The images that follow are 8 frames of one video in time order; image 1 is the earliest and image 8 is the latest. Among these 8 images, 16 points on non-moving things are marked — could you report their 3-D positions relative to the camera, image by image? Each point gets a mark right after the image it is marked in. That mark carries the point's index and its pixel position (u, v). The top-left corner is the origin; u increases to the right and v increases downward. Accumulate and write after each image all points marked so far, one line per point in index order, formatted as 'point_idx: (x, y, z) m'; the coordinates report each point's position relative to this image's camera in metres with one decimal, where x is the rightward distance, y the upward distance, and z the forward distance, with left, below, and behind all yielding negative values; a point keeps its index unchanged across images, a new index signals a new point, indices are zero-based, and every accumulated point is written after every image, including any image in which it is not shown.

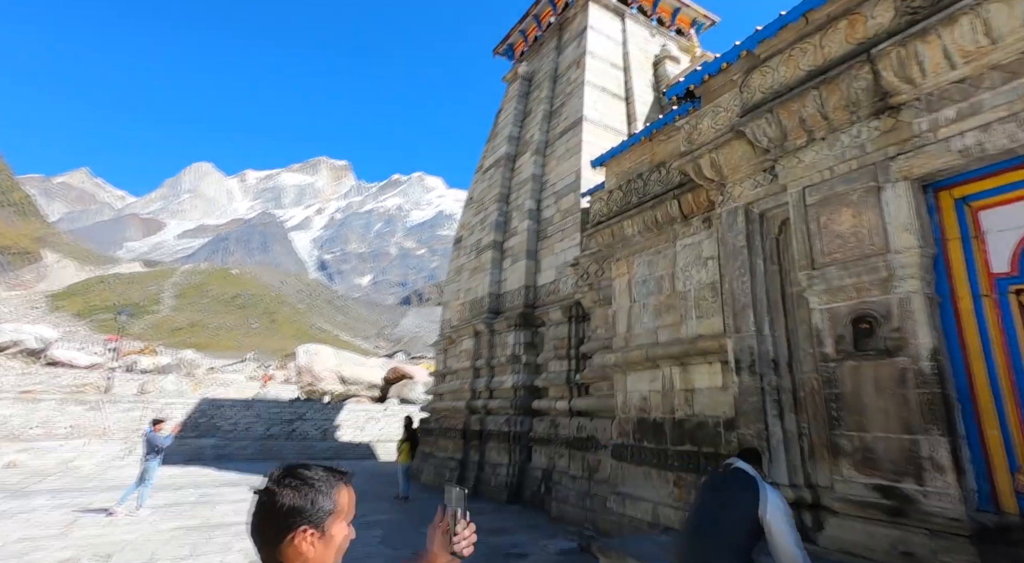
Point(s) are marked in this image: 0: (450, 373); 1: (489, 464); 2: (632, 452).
0: (-1.2, -1.9, +10.8) m
1: (-0.4, -2.9, +8.5) m
2: (+1.1, -1.6, +5.0) m
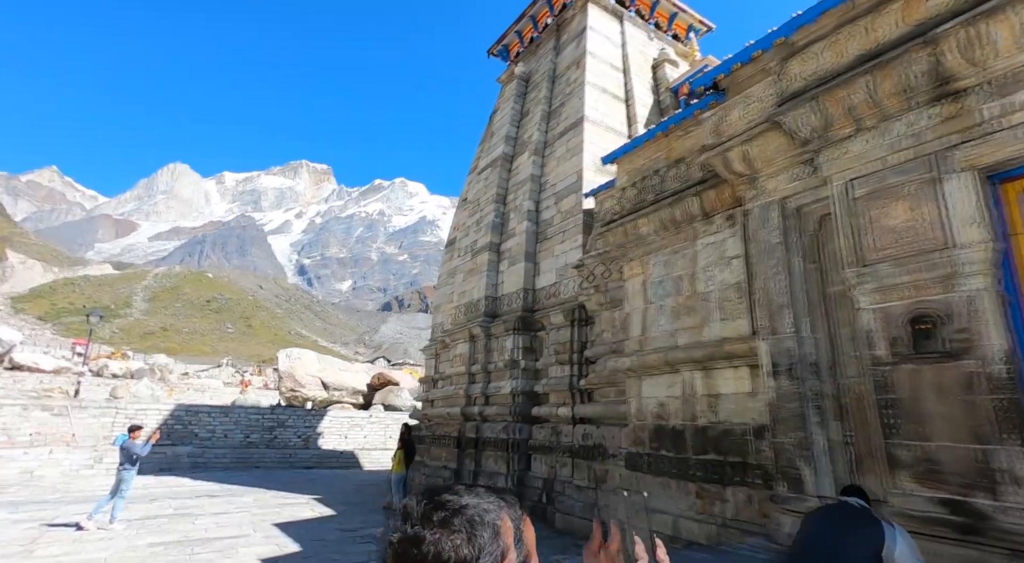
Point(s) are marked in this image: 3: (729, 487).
0: (-1.4, -1.9, +10.5) m
1: (-0.4, -3.0, +8.1) m
2: (+1.2, -1.6, +4.8) m
3: (+1.7, -1.6, +4.0) m
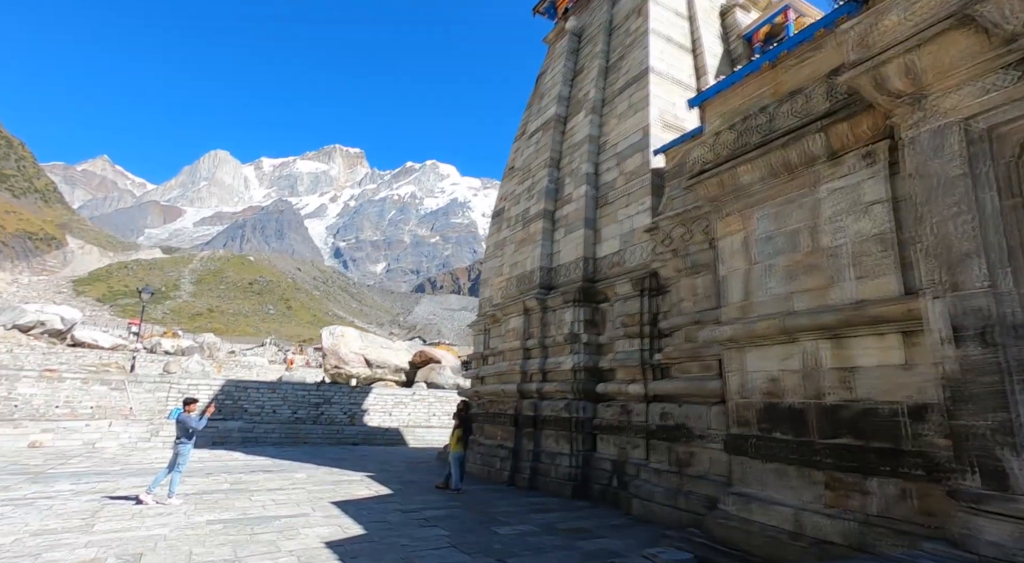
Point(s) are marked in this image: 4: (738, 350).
0: (-0.3, -1.4, +10.0) m
1: (+0.5, -2.5, +7.6) m
2: (+1.9, -1.3, +4.1) m
3: (+2.3, -1.3, +3.3) m
4: (+1.9, -0.6, +4.4) m
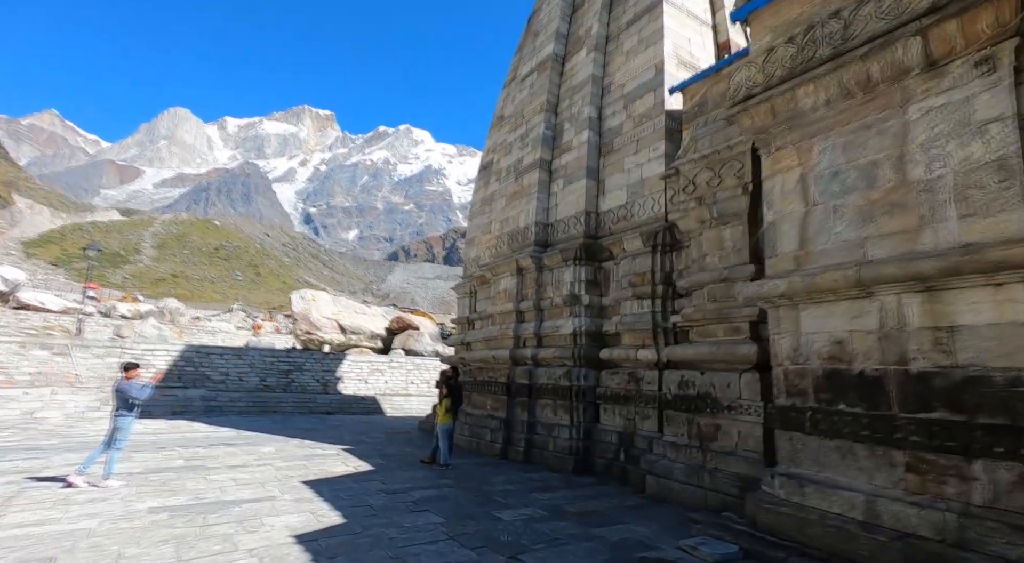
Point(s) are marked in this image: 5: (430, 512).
0: (-0.5, -0.6, +9.2) m
1: (+0.4, -1.9, +7.0) m
2: (+2.0, -0.9, +3.5) m
3: (+2.4, -0.9, +2.7) m
4: (+2.0, -0.2, +3.7) m
5: (-0.7, -1.9, +4.3) m
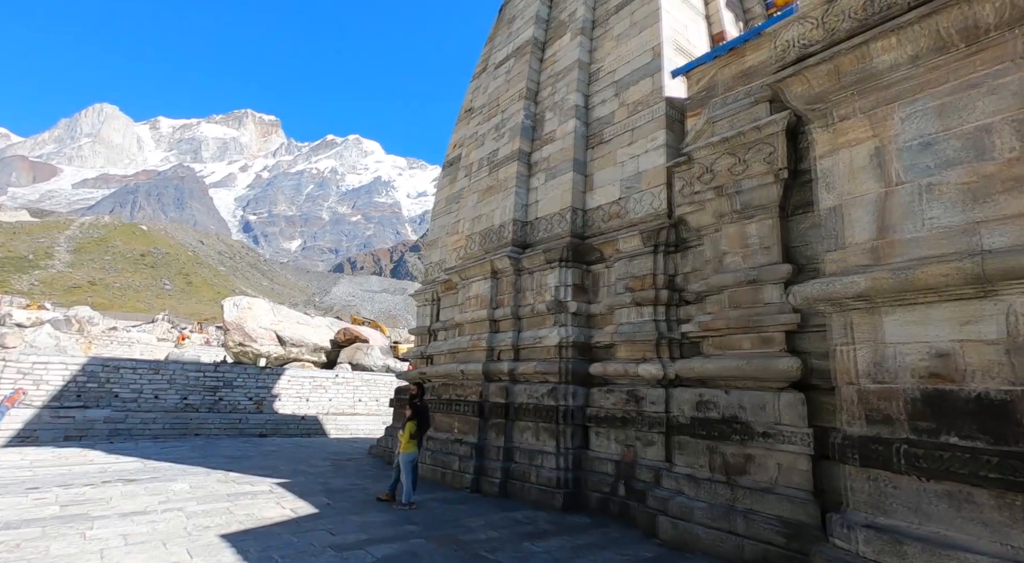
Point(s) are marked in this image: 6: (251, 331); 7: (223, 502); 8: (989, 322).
0: (-1.0, -0.7, +8.2) m
1: (+0.1, -2.0, +6.0) m
2: (+2.1, -0.9, +2.7) m
3: (+2.6, -0.9, +2.0) m
4: (+2.0, -0.2, +3.0) m
5: (-0.7, -1.8, +3.2) m
6: (-8.6, -1.6, +17.2) m
7: (-2.9, -2.2, +5.3) m
8: (+2.3, -0.2, +2.6) m
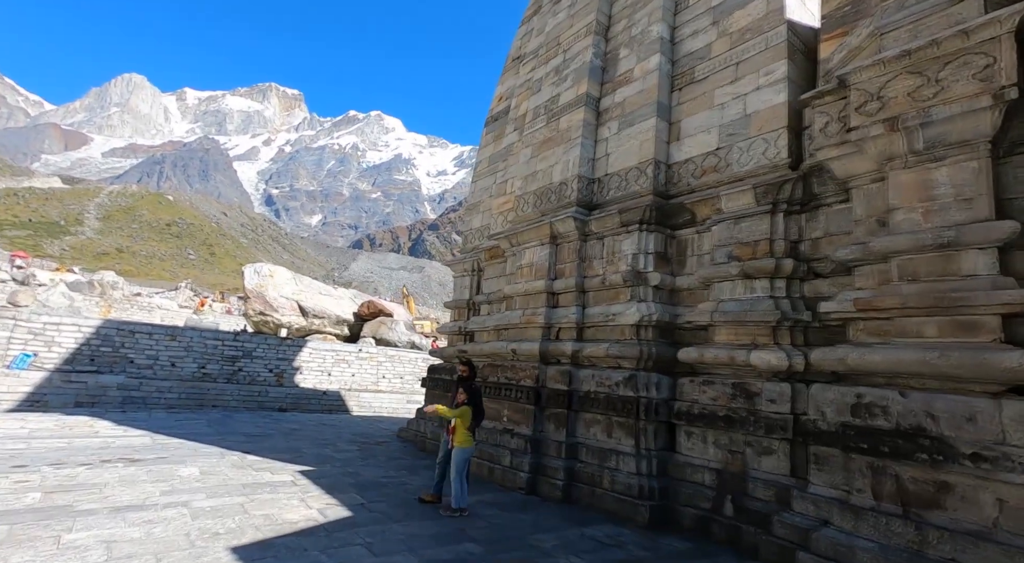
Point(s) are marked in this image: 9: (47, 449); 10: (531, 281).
0: (-0.3, -0.3, +7.1) m
1: (+0.7, -1.6, +5.0) m
2: (+2.6, -0.7, +1.6) m
3: (+3.1, -0.8, +0.9) m
4: (+2.6, 0.0, +1.9) m
5: (-0.2, -1.6, +2.2) m
6: (-7.5, -0.6, +16.5) m
7: (-2.3, -1.8, +4.4) m
8: (+2.9, -0.1, +1.4) m
9: (-5.2, -1.9, +5.9) m
10: (+0.2, 0.0, +6.3) m
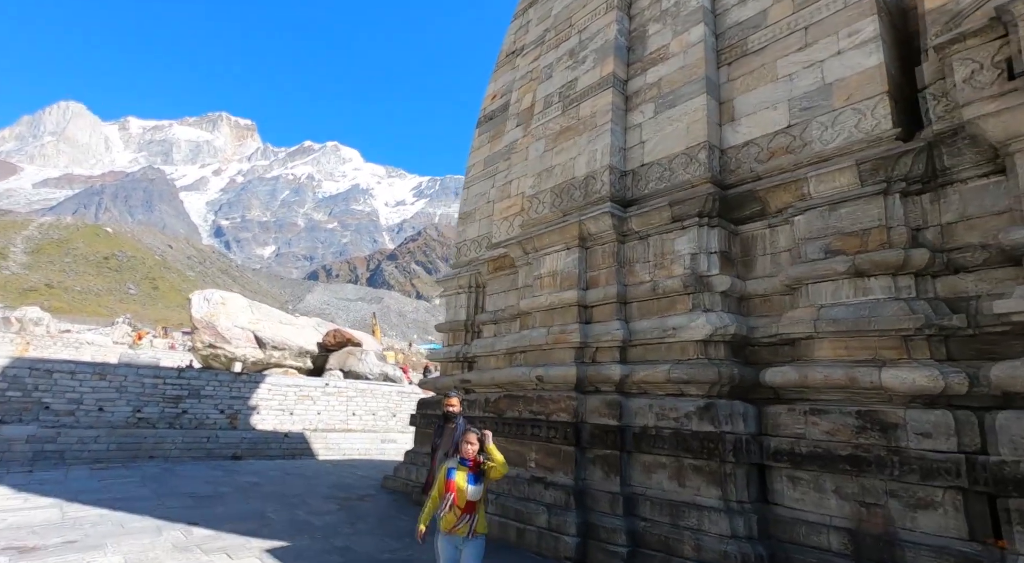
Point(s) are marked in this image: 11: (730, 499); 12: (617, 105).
0: (-0.1, -0.4, +6.0) m
1: (+1.0, -1.6, +3.9) m
2: (+3.2, -0.6, +0.7) m
3: (+3.7, -0.5, 0.0) m
4: (+3.1, +0.2, +1.0) m
5: (+0.4, -1.5, +1.1) m
6: (-8.1, -1.4, +14.7) m
7: (-1.9, -1.8, +3.0) m
8: (+3.4, +0.1, +0.6) m
9: (-5.0, -2.1, +4.3) m
10: (+0.4, -0.1, +5.2) m
11: (+1.5, -1.5, +3.5) m
12: (+1.1, +1.8, +5.4) m
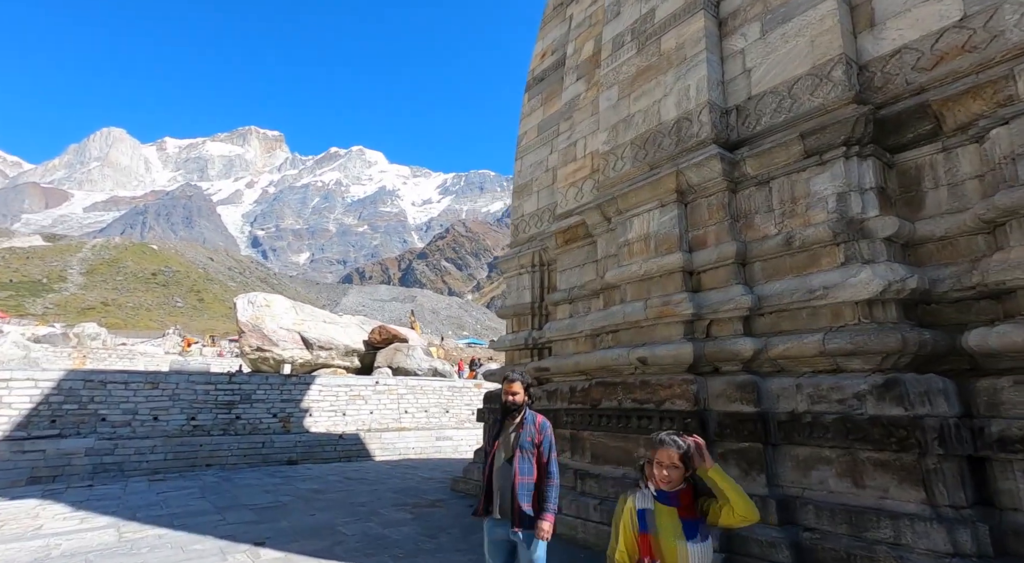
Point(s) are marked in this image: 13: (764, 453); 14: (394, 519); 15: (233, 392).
0: (+0.7, -0.2, +5.2) m
1: (+1.8, -1.3, +3.0) m
2: (+3.7, -0.2, -0.3) m
3: (+4.2, -0.1, -1.0) m
4: (+3.6, +0.6, 0.0) m
5: (+1.0, -1.2, +0.3) m
6: (-6.7, -1.4, +14.4) m
7: (-1.2, -1.7, +2.3) m
8: (+3.9, +0.5, -0.5) m
9: (-4.1, -2.1, +3.8) m
10: (+1.2, +0.2, +4.4) m
11: (+2.2, -1.1, +2.6) m
12: (+1.7, +2.2, +4.5) m
13: (+1.6, -1.1, +3.3) m
14: (-1.2, -2.3, +5.1) m
15: (-6.0, -2.4, +11.3) m
